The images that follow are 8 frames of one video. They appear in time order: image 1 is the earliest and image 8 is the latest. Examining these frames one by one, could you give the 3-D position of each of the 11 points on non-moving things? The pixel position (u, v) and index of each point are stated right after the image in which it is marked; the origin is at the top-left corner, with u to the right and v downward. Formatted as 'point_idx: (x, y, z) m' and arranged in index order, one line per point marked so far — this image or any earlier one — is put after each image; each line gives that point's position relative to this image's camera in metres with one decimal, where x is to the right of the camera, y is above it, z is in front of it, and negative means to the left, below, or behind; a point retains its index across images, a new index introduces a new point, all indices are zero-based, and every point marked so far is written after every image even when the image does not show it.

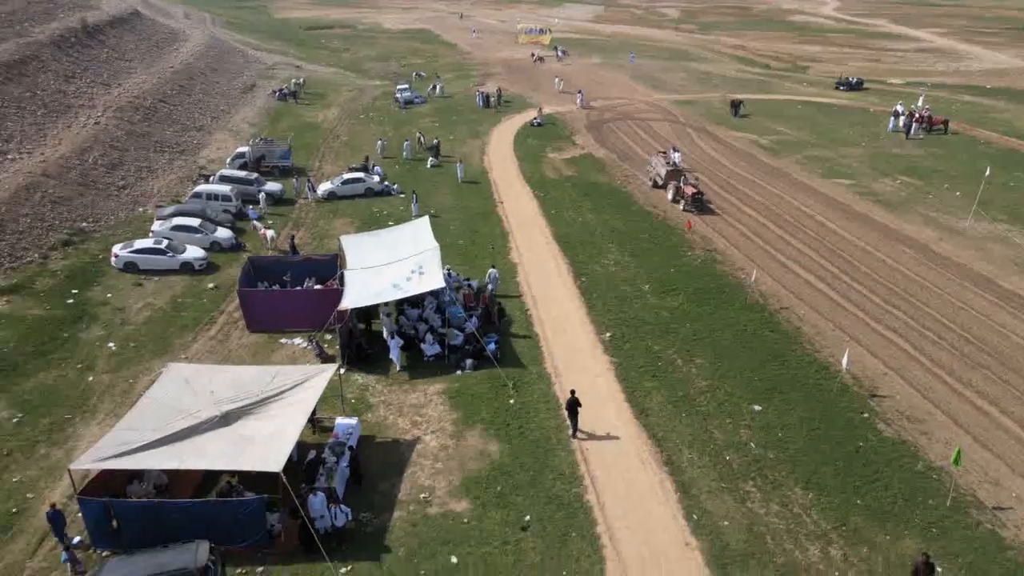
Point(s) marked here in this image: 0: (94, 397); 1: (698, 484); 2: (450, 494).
0: (-10.8, -2.8, +19.7) m
1: (+4.0, -4.2, +16.4) m
2: (-1.3, -4.4, +16.2) m
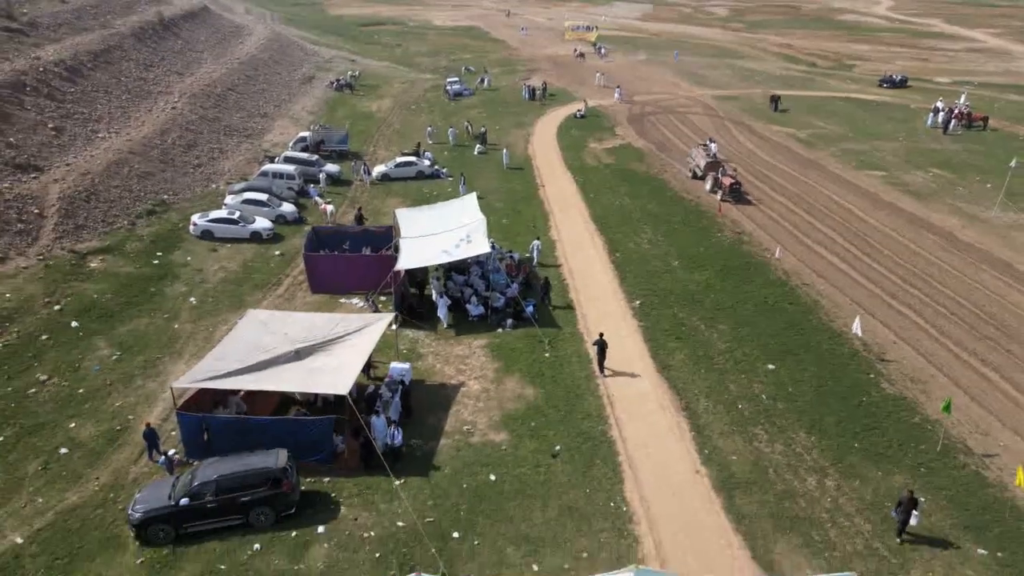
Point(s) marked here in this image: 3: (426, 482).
0: (-9.7, -1.5, +22.4) m
1: (+4.8, -3.3, +18.3) m
2: (-0.5, -3.4, +18.4) m
3: (-1.9, -4.2, +16.6) m
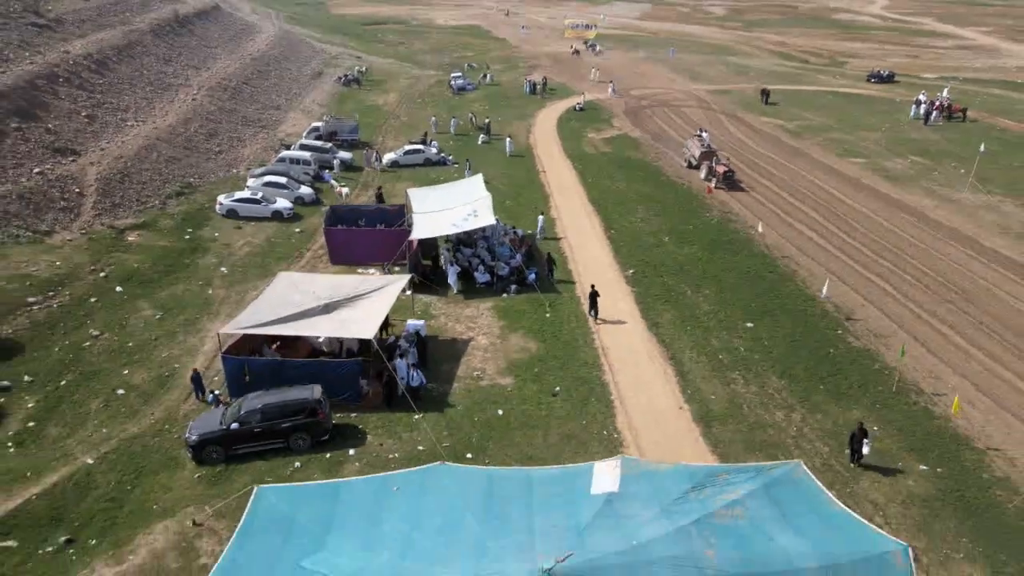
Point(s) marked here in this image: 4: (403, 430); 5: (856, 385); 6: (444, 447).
0: (-9.6, -0.5, +24.7) m
1: (+5.0, -2.3, +20.6) m
2: (-0.4, -2.3, +20.7) m
3: (-1.7, -3.2, +18.9) m
4: (-2.6, -3.4, +18.3) m
5: (+9.0, -2.5, +19.8) m
6: (-1.6, -3.7, +17.6) m
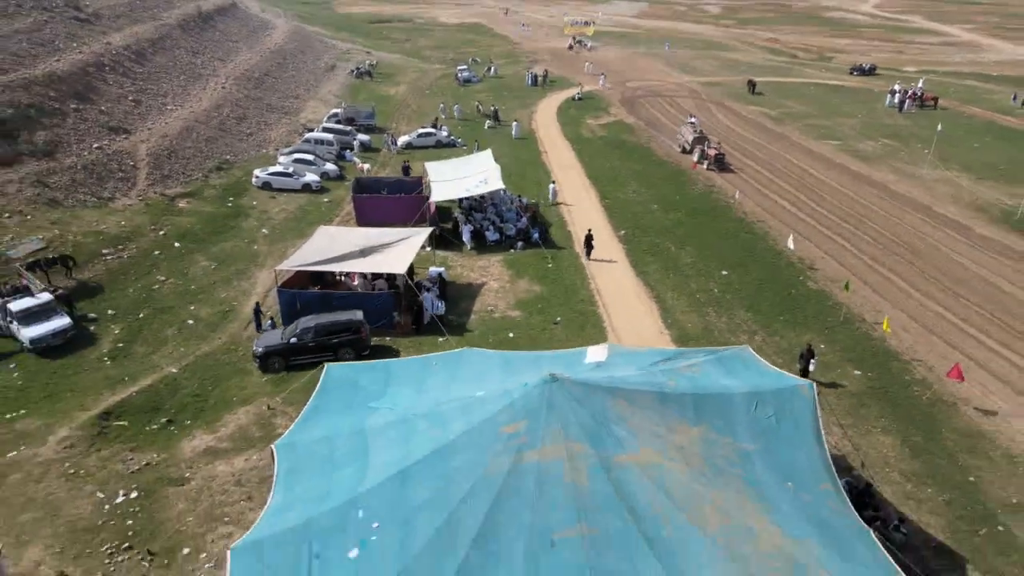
0: (-9.3, +1.2, +28.4) m
1: (+5.2, -0.6, +24.3) m
2: (-0.1, -0.7, +24.4) m
3: (-1.5, -1.5, +22.6) m
4: (-2.4, -1.8, +22.0) m
5: (+9.3, -0.9, +23.6) m
6: (-1.3, -2.0, +21.4) m
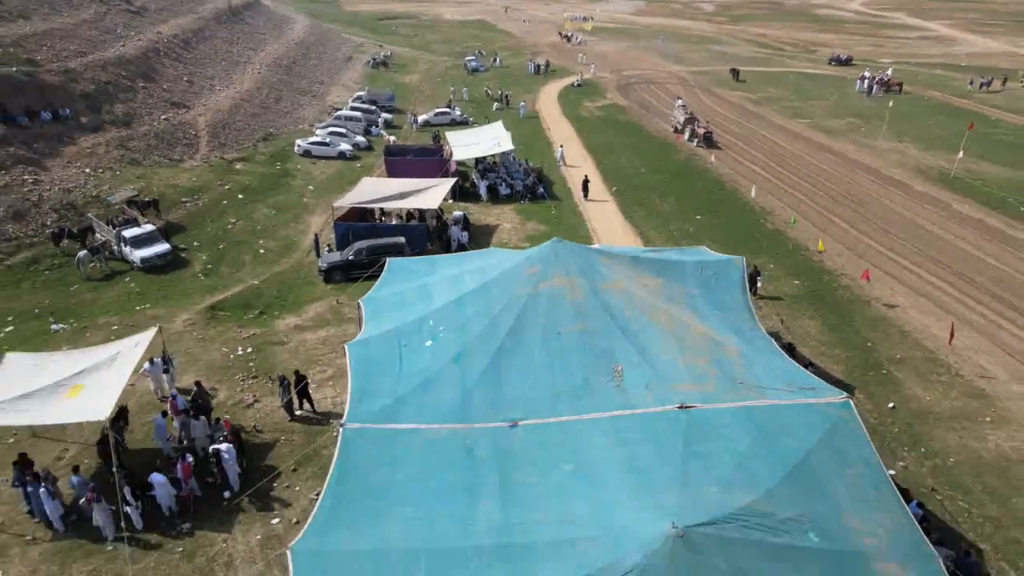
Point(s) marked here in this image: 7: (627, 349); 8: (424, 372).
0: (-8.9, +3.6, +33.9) m
1: (+5.6, +1.8, +29.8) m
2: (+0.3, +1.8, +29.9) m
3: (-1.1, +0.9, +28.1) m
4: (-2.0, +0.7, +27.5) m
5: (+9.7, +1.6, +29.1) m
6: (-0.9, +0.4, +26.9) m
7: (+2.2, -1.2, +14.6) m
8: (-1.8, -1.6, +14.9) m
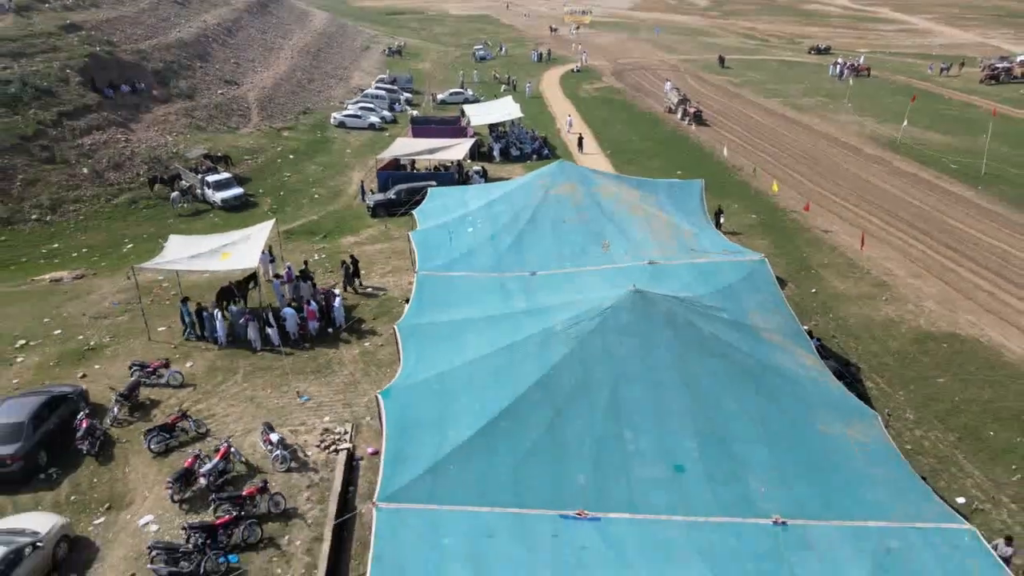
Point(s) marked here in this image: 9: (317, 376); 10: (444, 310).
0: (-8.4, +6.4, +40.0) m
1: (+6.1, +4.7, +36.0) m
2: (+0.8, +4.6, +36.0) m
3: (-0.6, +3.8, +34.2) m
4: (-1.5, +3.5, +33.7) m
5: (+10.2, +4.4, +35.2) m
6: (-0.4, +3.3, +33.0) m
7: (+2.7, +1.6, +20.8) m
8: (-1.2, +1.2, +21.0) m
9: (-4.6, -2.1, +18.2) m
10: (-1.5, -0.4, +17.4) m
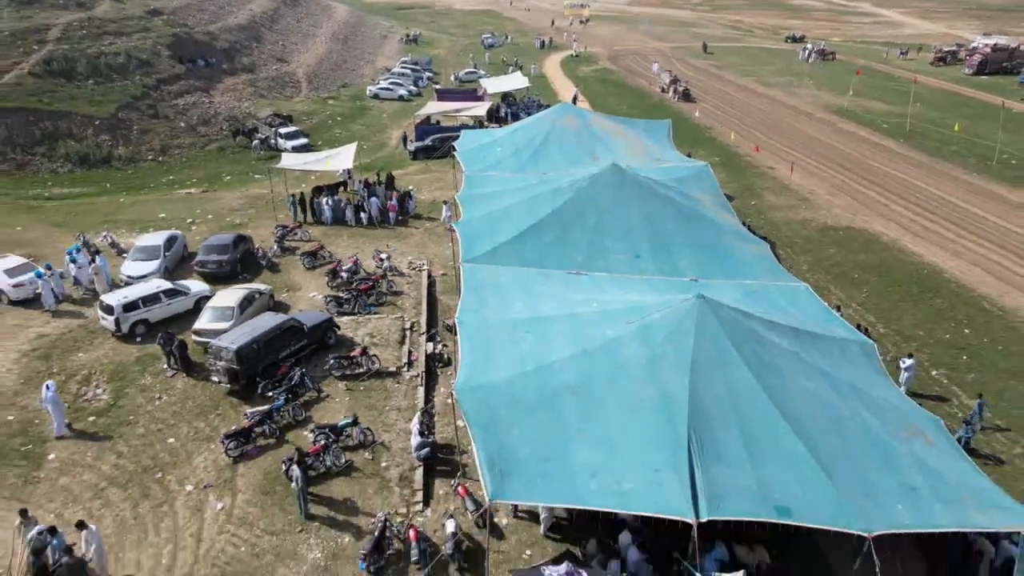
0: (-7.8, +10.3, +48.4) m
1: (+6.7, +8.5, +44.4) m
2: (+1.4, +8.4, +44.4) m
3: (+0.1, +7.6, +42.6) m
4: (-0.8, +7.3, +42.1) m
5: (+10.8, +8.3, +43.6) m
6: (+0.2, +7.1, +41.4) m
7: (+3.4, +5.4, +29.1) m
8: (-0.6, +5.0, +29.4) m
9: (-4.0, +1.7, +26.6) m
10: (-0.9, +3.4, +25.8) m
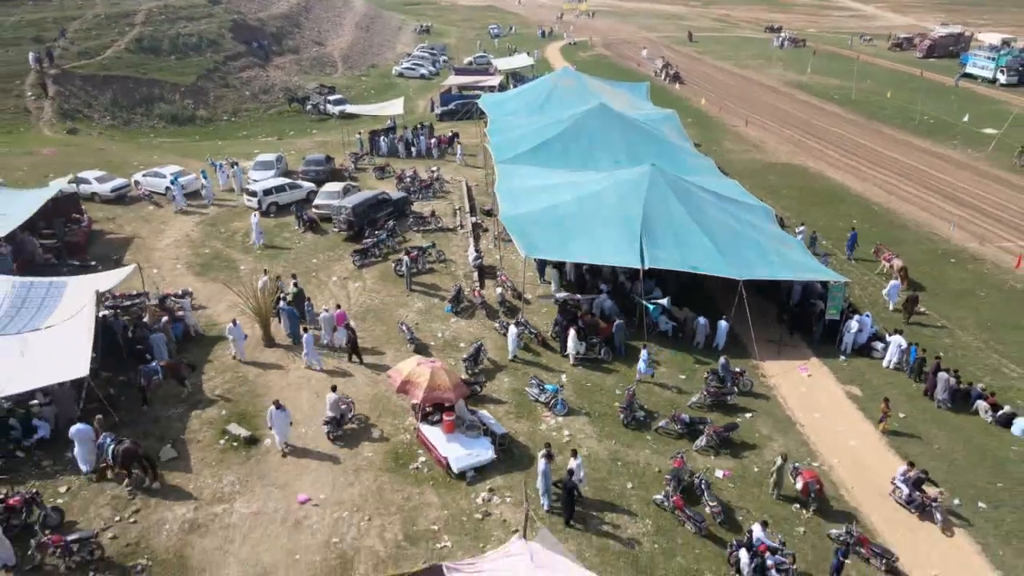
0: (-7.2, +14.2, +57.0) m
1: (+7.3, +12.5, +53.1) m
2: (+2.0, +12.4, +53.1) m
3: (+0.7, +11.6, +51.3) m
4: (-0.2, +11.3, +50.7) m
5: (+11.4, +12.3, +52.3) m
6: (+0.8, +11.1, +50.1) m
7: (+4.0, +9.4, +37.8) m
8: (0.0, +8.9, +38.1) m
9: (-3.3, +5.7, +35.3) m
10: (-0.2, +7.3, +34.5) m
